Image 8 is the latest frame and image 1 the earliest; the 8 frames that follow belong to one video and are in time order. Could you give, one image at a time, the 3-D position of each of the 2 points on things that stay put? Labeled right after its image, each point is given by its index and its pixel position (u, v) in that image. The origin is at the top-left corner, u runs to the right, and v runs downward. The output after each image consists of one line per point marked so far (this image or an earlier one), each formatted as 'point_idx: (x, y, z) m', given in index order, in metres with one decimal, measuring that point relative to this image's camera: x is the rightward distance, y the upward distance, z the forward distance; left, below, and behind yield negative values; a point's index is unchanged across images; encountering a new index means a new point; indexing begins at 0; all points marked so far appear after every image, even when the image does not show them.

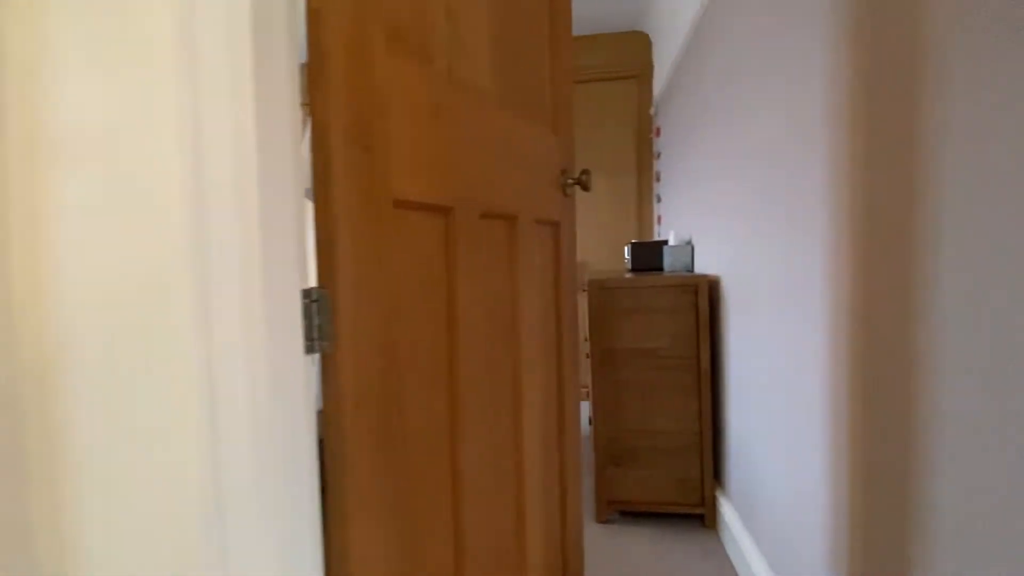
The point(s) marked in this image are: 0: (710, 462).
0: (+0.8, -0.8, +2.0) m
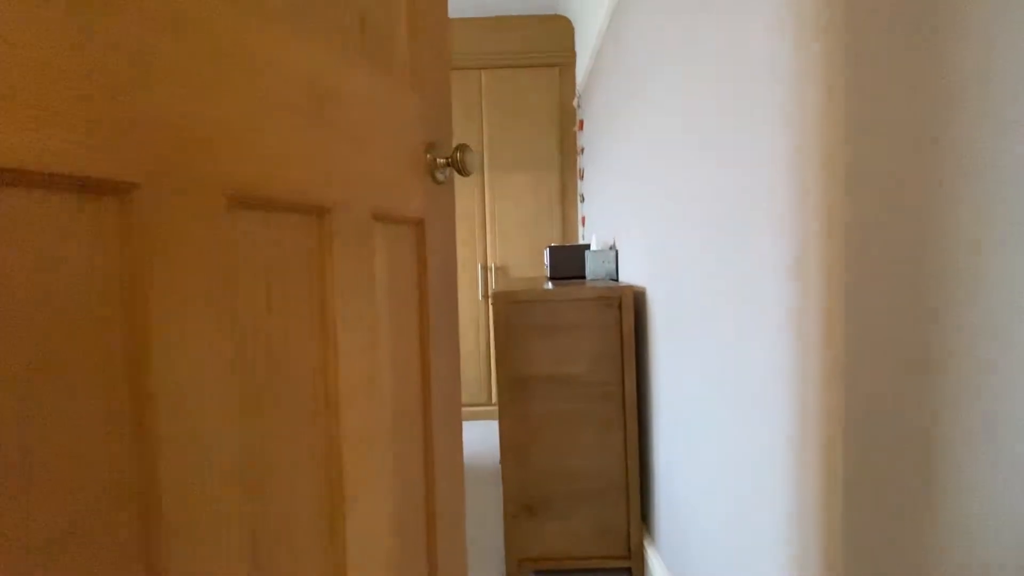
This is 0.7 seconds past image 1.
0: (+0.4, -0.8, +1.7) m
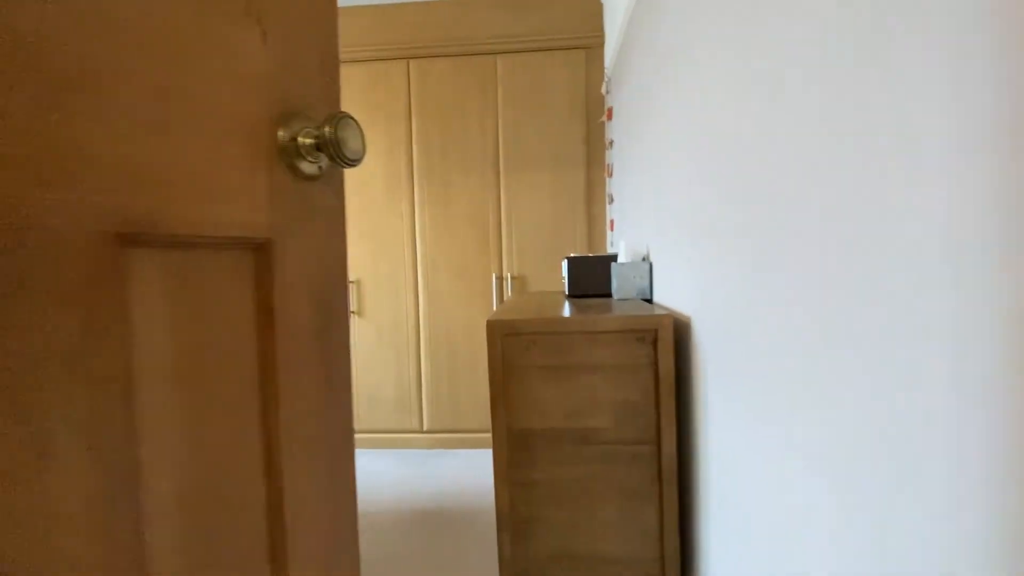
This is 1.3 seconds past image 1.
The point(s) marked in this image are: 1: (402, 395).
0: (+0.4, -0.9, +1.3) m
1: (-0.7, -0.7, +3.1) m
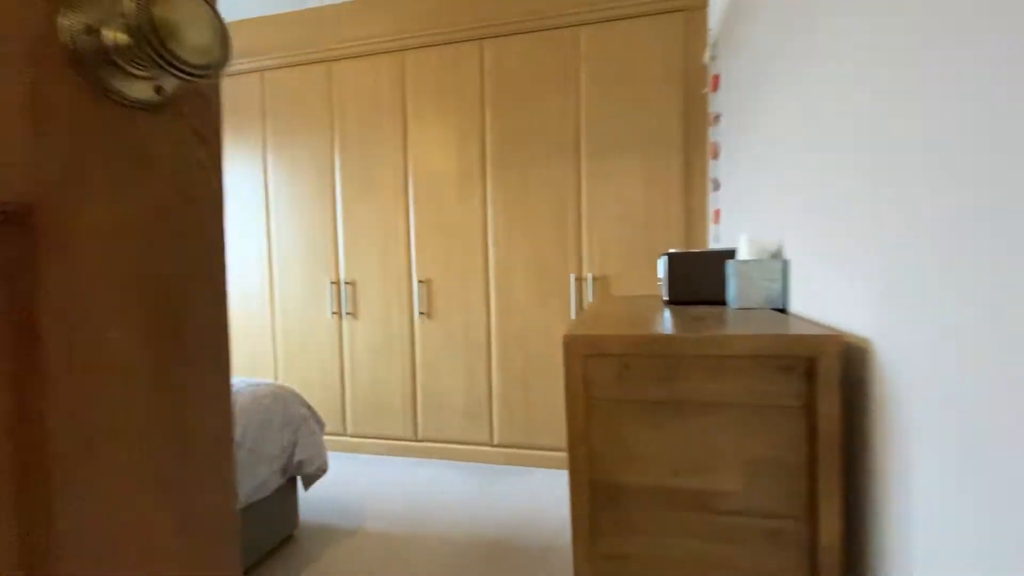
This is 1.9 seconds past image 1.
0: (+0.6, -0.9, +0.9) m
1: (-0.2, -0.7, +2.9) m
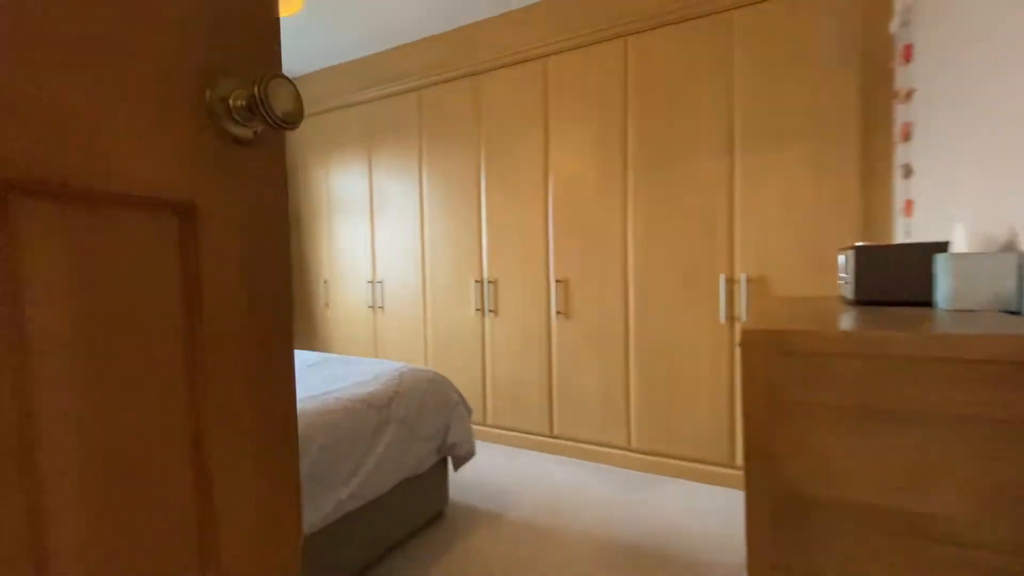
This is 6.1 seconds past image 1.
0: (+0.9, -0.9, +0.7) m
1: (+0.6, -0.7, +2.8) m
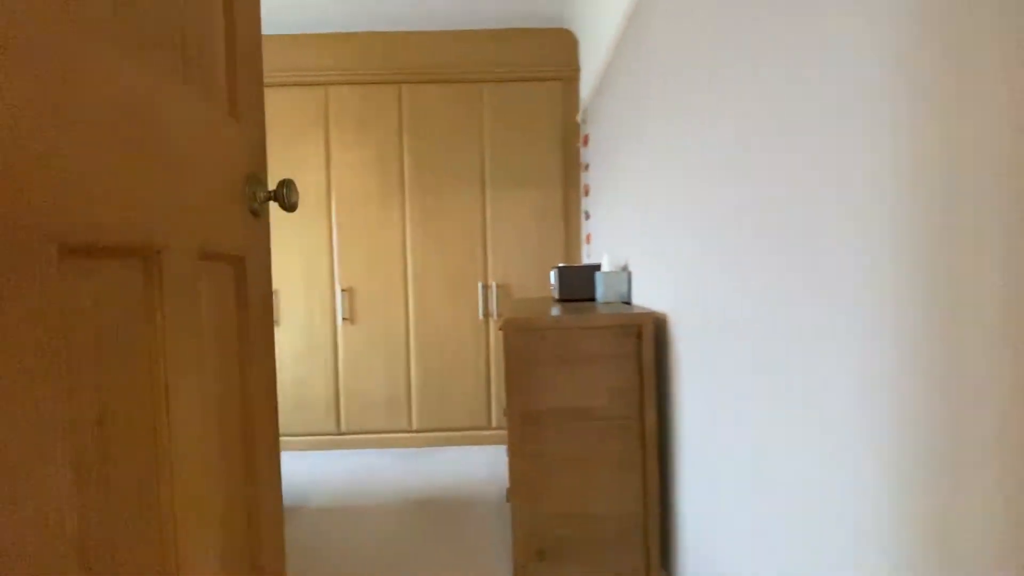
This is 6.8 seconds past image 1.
0: (+0.5, -0.9, +1.6) m
1: (-0.8, -0.7, +3.3) m
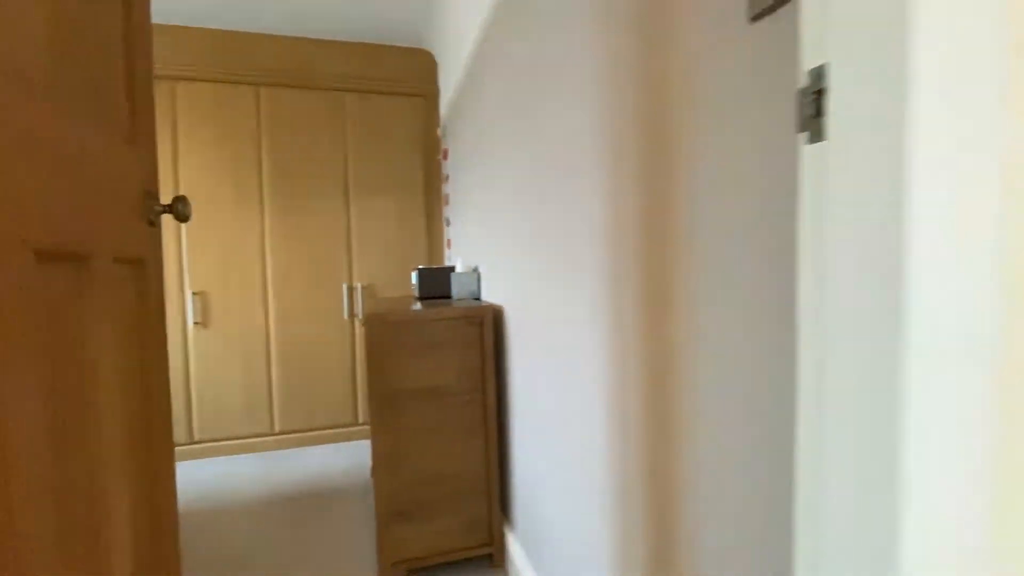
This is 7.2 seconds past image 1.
0: (-0.1, -0.9, +2.0) m
1: (-1.8, -0.8, +3.3) m
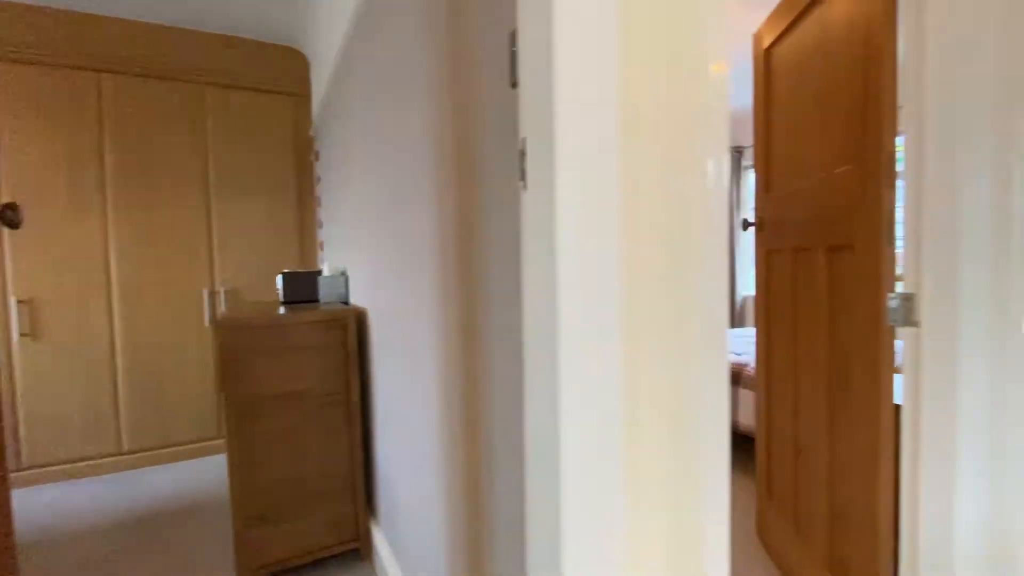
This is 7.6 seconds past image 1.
0: (-0.6, -0.9, +2.1) m
1: (-2.6, -0.8, +3.0) m
